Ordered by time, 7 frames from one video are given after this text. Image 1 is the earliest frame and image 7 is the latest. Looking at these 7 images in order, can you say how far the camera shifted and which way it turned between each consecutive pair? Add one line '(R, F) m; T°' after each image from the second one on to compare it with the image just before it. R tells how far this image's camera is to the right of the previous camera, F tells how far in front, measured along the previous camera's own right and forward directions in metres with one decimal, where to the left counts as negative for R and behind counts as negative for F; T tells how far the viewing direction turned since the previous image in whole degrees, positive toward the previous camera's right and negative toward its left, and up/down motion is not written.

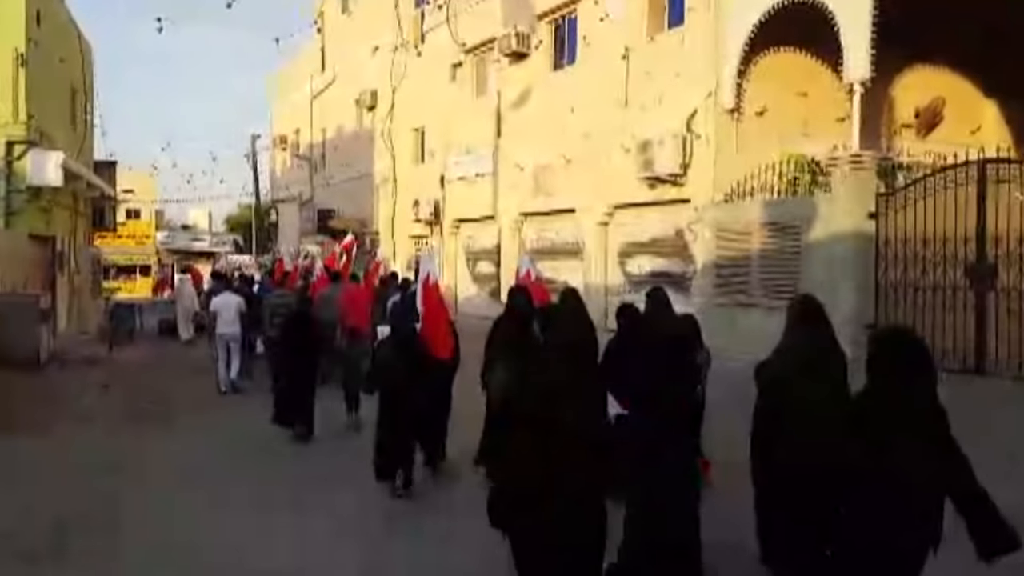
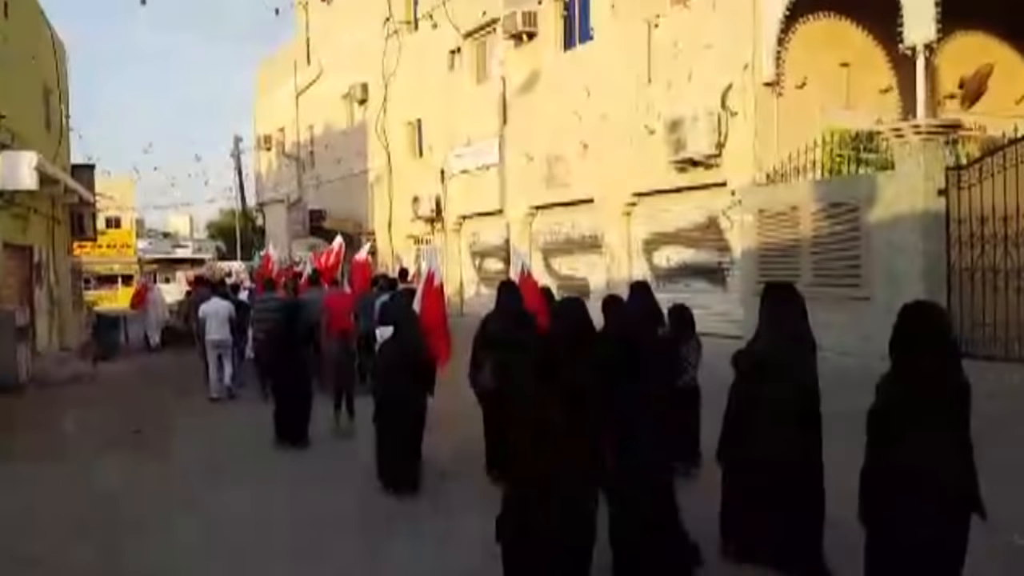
(-0.5, +1.5) m; +1°
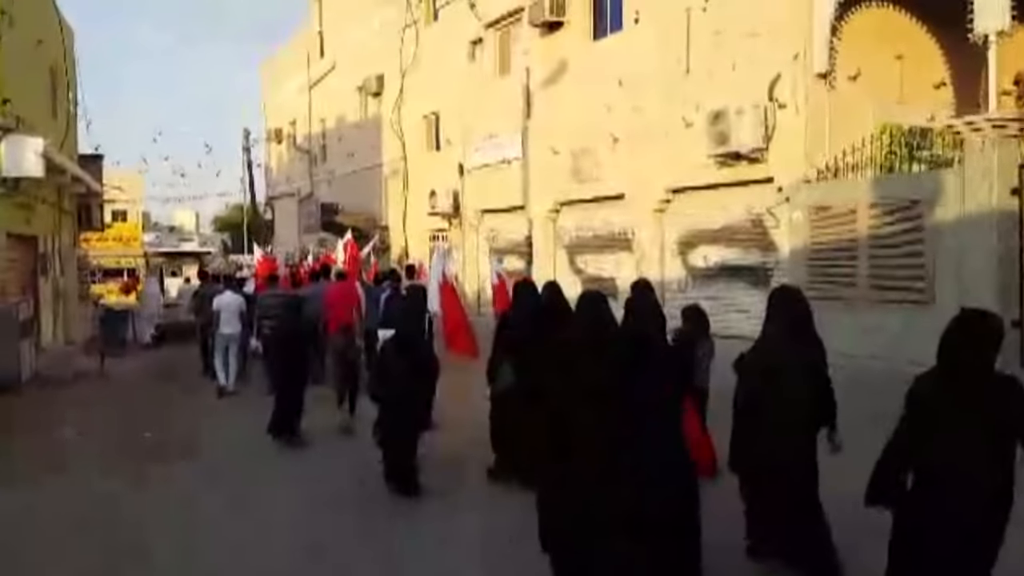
(-0.4, +0.9) m; 0°
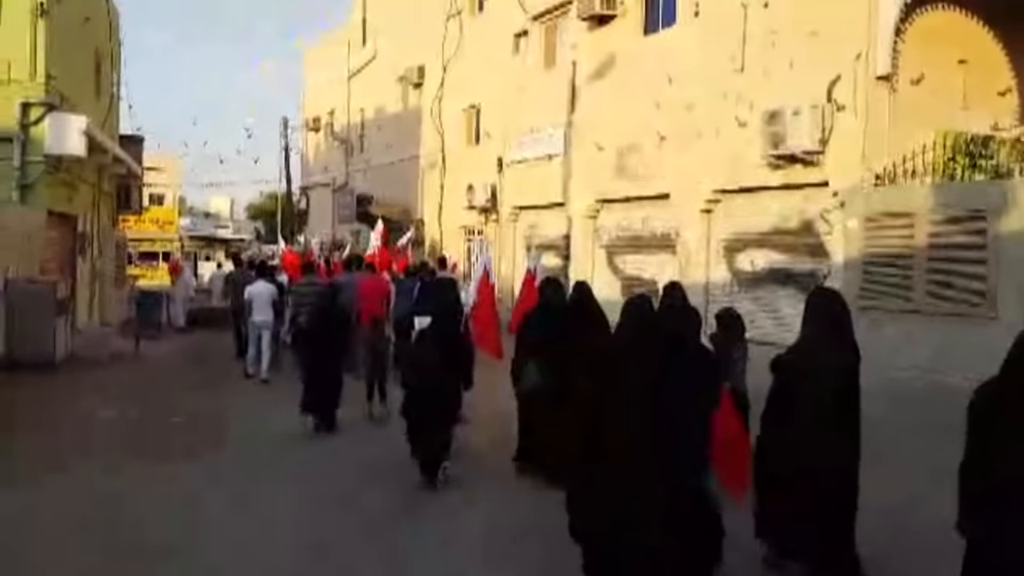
(-0.2, +0.3) m; -1°
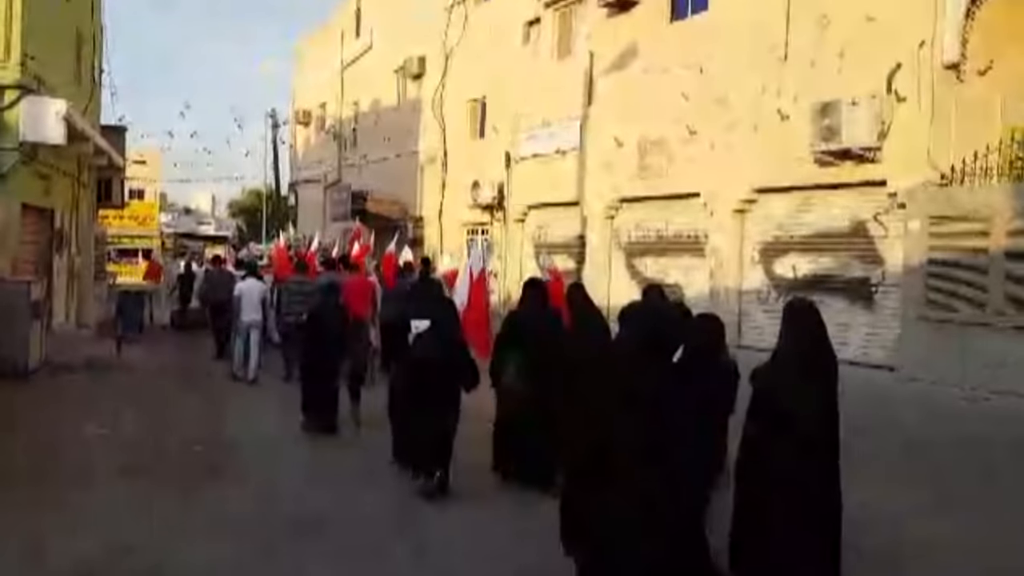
(-0.5, +1.4) m; +1°
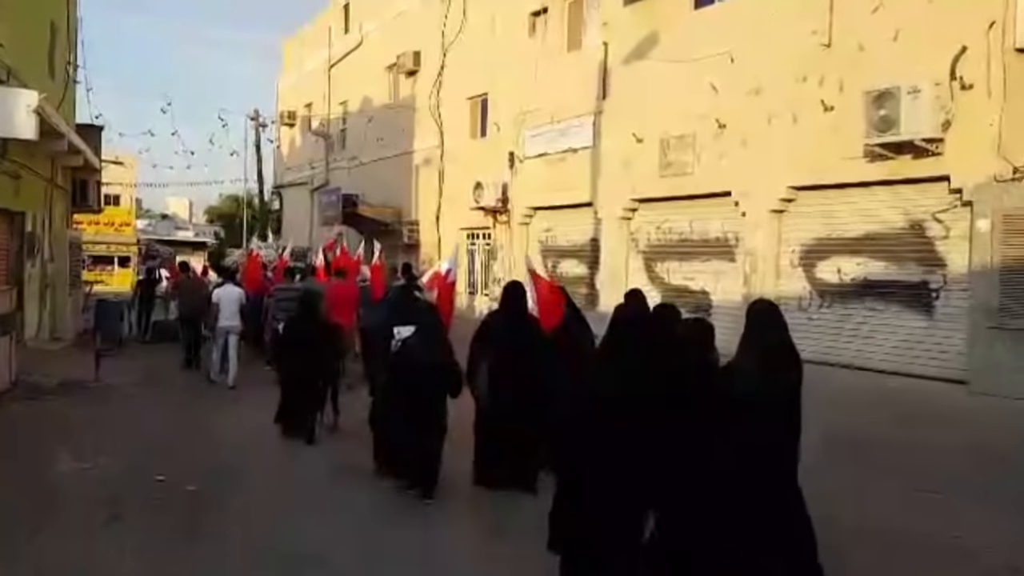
(-0.5, +1.4) m; +1°
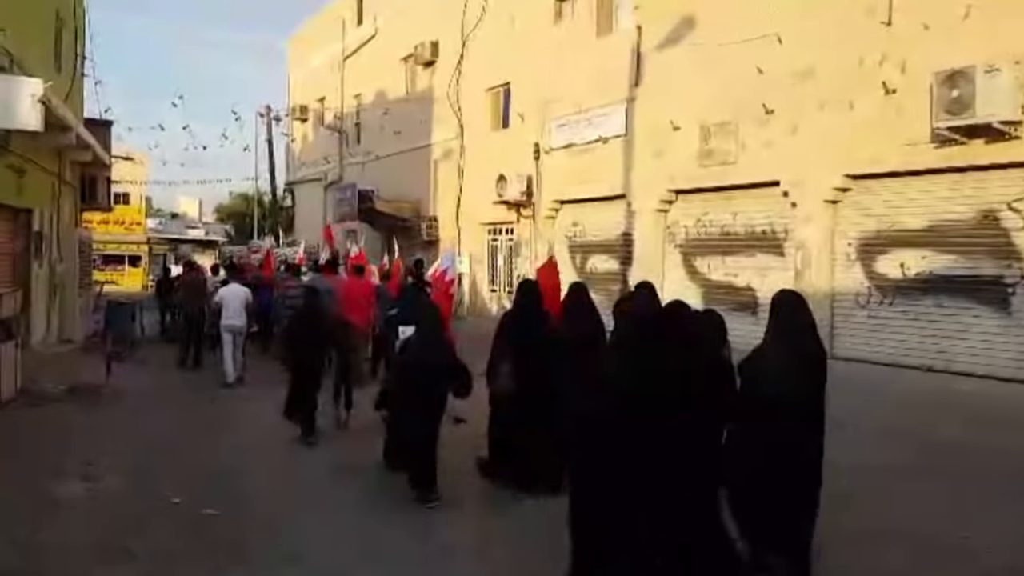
(-0.3, +0.9) m; 0°
